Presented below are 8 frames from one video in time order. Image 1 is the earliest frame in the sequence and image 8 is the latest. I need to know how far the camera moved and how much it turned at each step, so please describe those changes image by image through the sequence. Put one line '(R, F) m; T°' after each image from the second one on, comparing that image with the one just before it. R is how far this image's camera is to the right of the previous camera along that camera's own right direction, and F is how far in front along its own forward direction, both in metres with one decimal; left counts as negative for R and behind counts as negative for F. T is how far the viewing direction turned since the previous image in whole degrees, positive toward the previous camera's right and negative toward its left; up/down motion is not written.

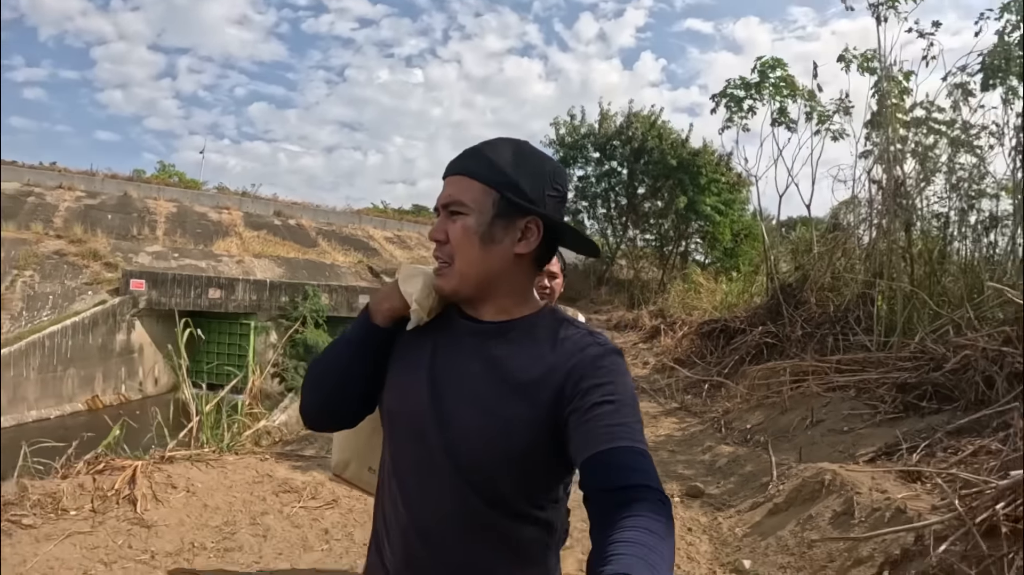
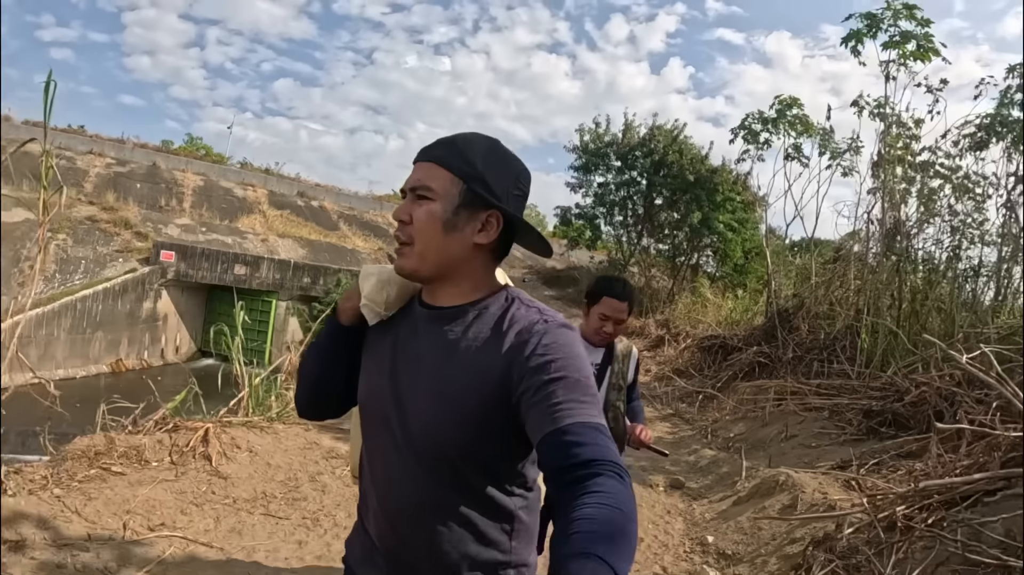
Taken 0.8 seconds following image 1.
(-0.1, -0.5) m; -1°
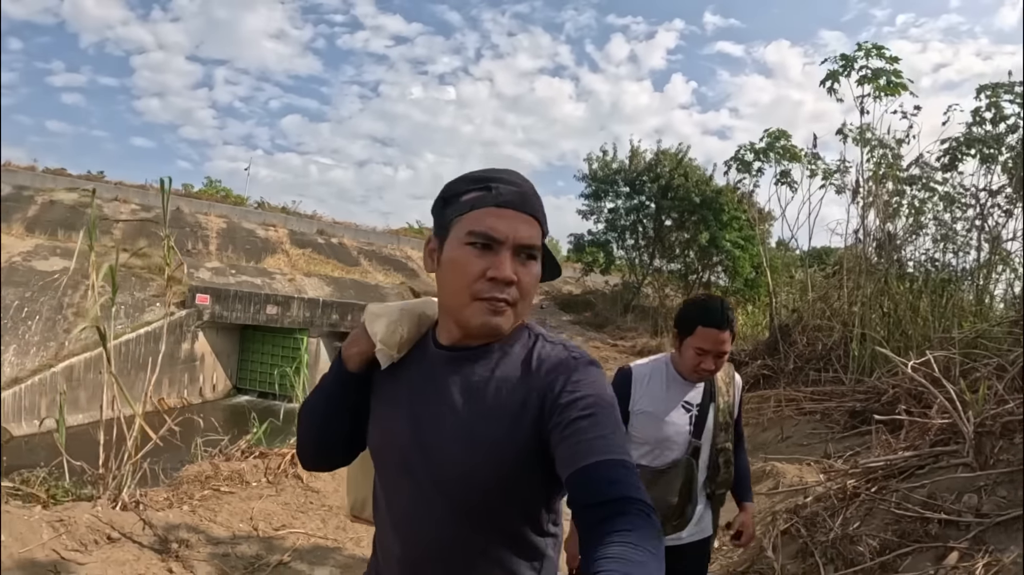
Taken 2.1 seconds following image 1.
(-0.1, -0.6) m; -1°
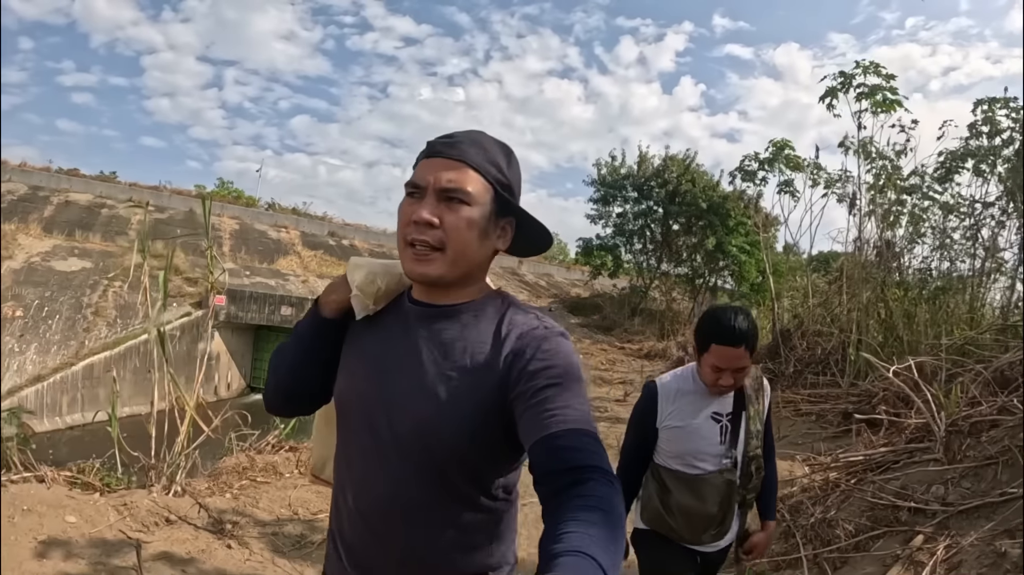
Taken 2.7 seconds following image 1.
(0.0, -0.3) m; -1°
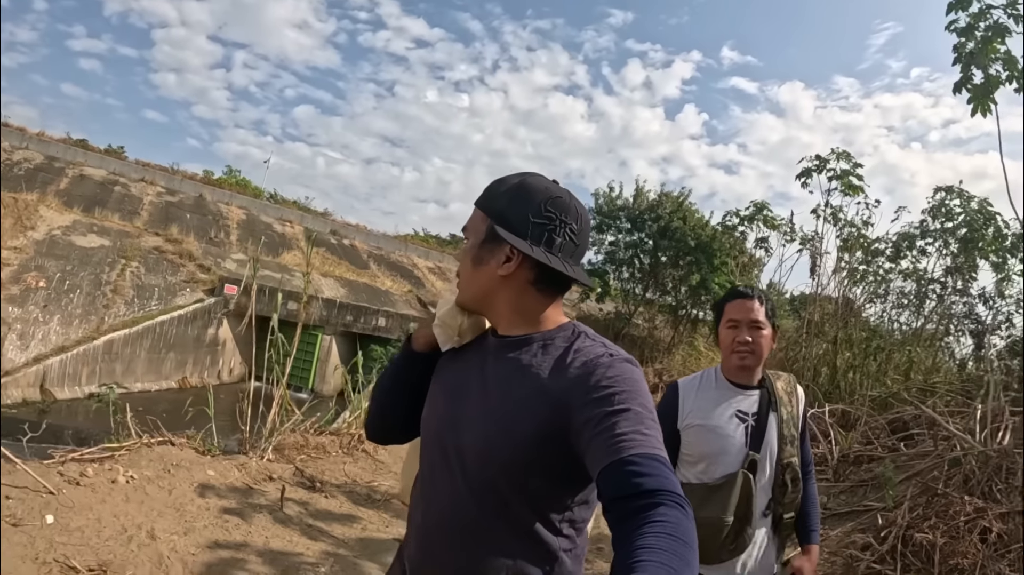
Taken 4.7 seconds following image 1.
(-0.2, -1.1) m; +1°
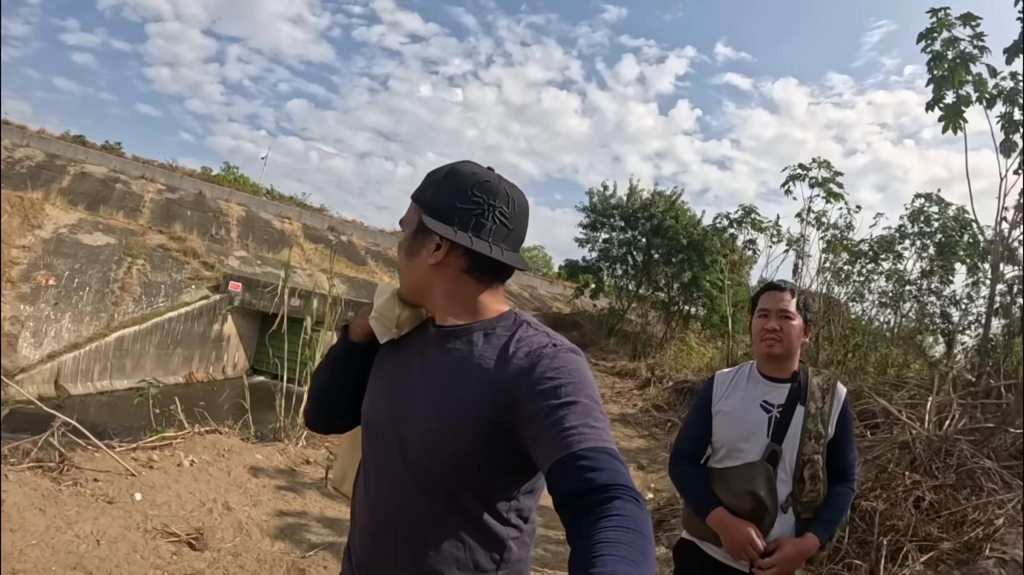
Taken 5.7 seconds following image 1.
(-0.1, -0.5) m; +1°
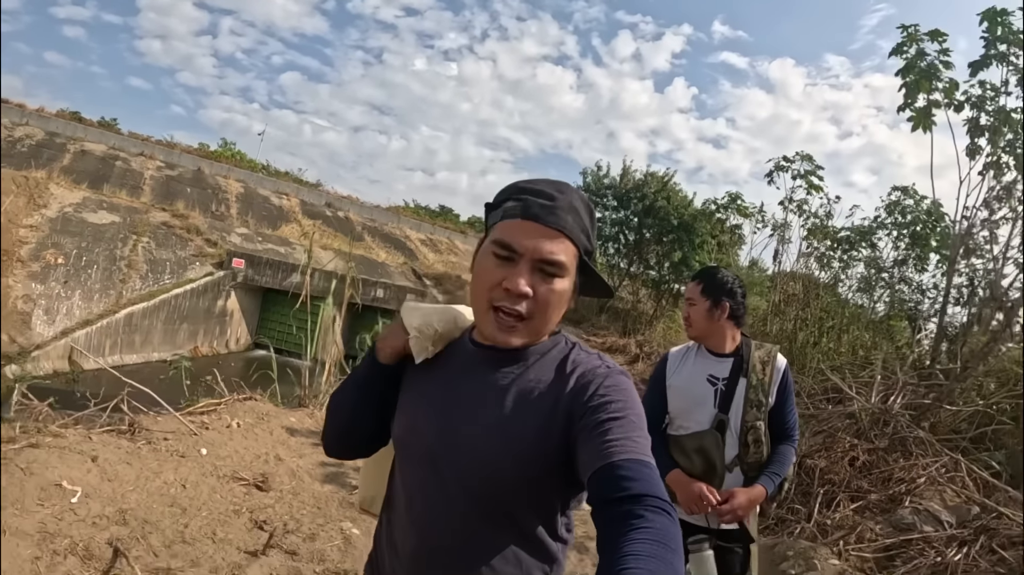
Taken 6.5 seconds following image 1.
(-0.1, -0.6) m; +1°
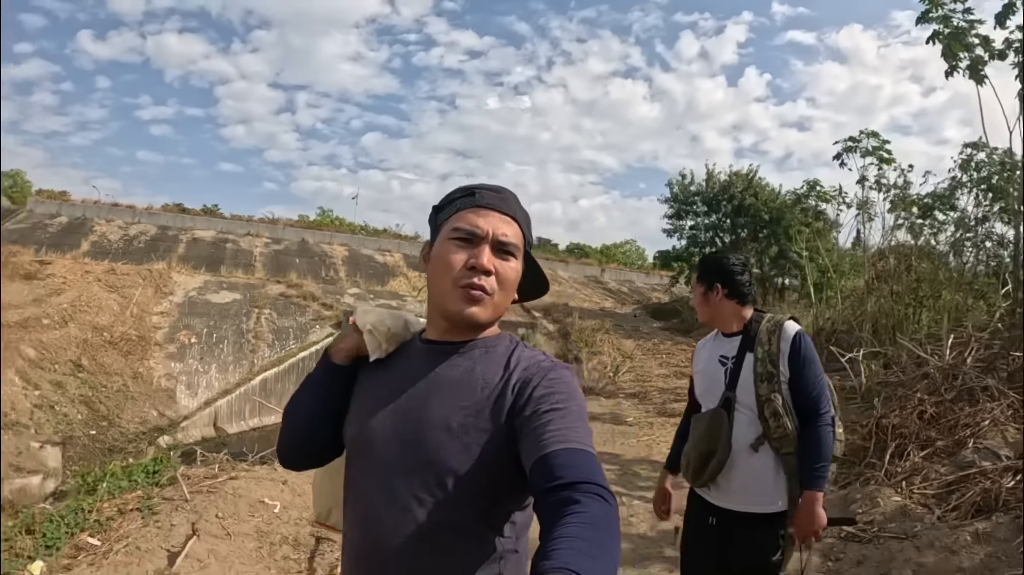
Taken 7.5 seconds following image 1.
(+0.2, -0.6) m; -8°
